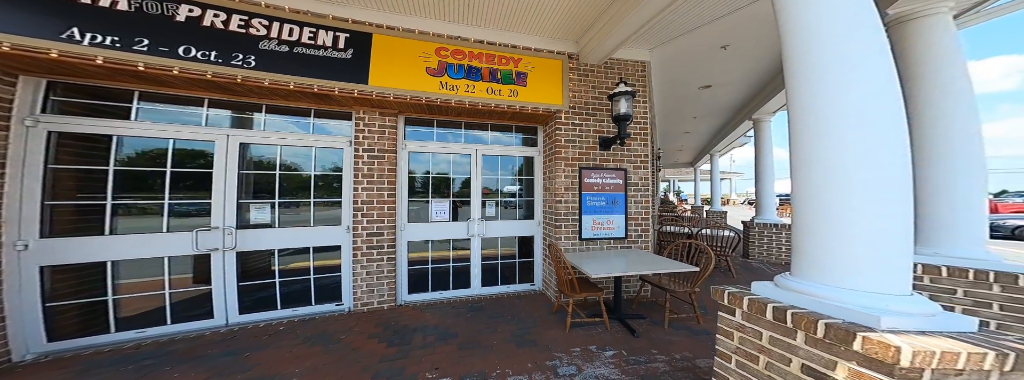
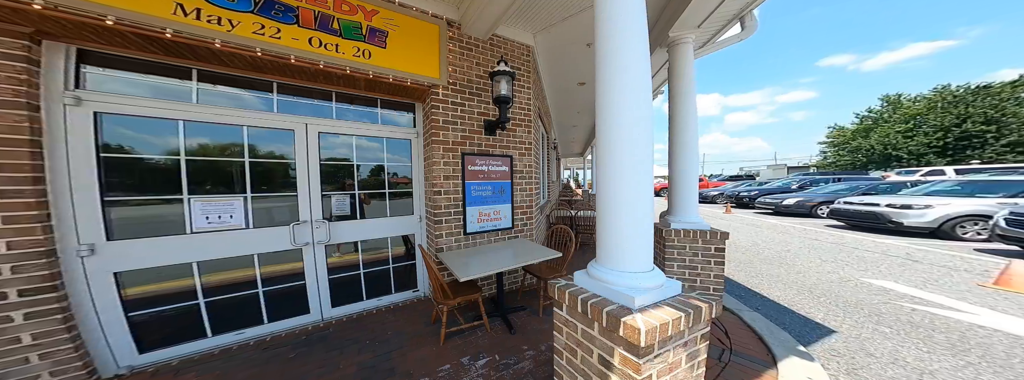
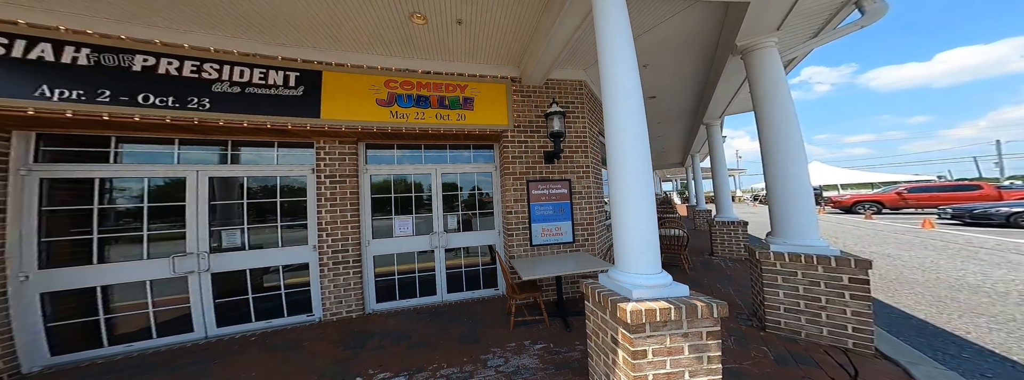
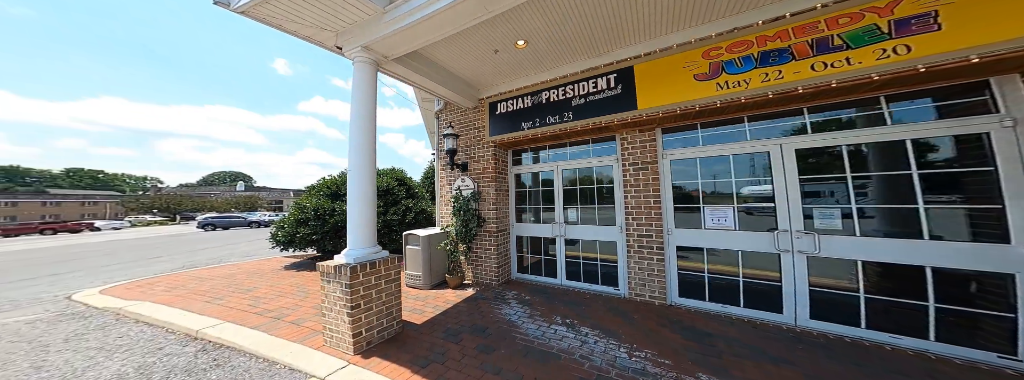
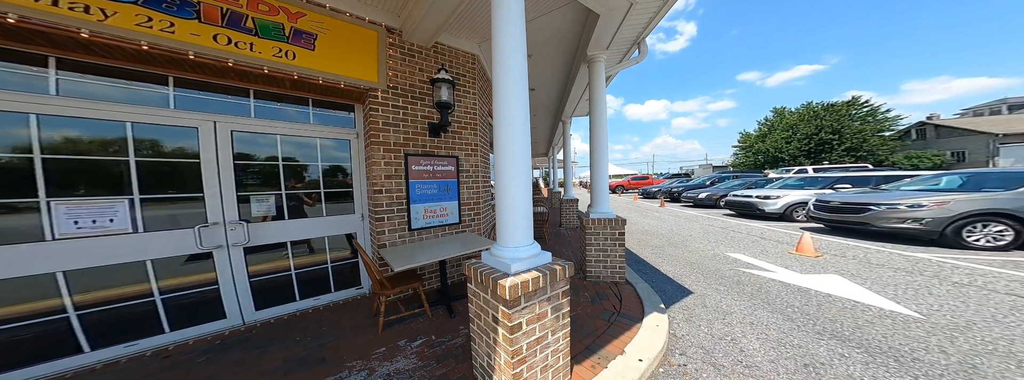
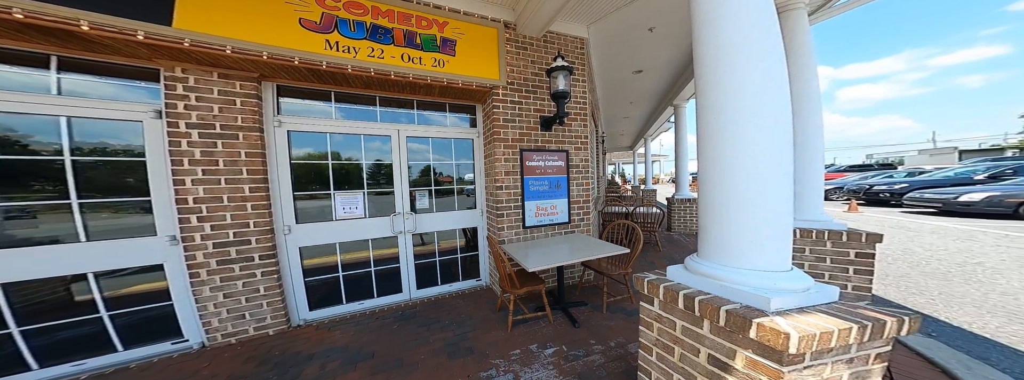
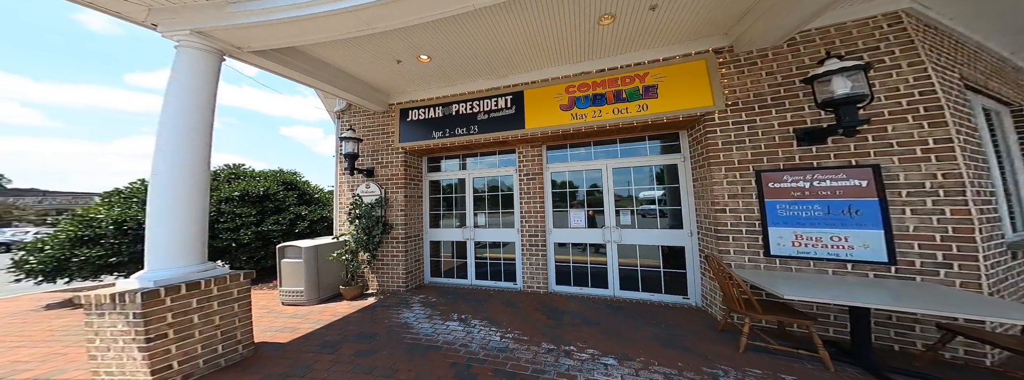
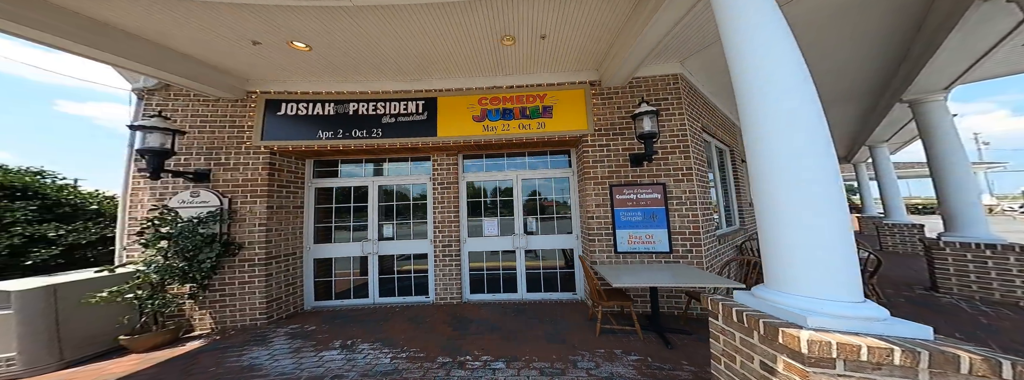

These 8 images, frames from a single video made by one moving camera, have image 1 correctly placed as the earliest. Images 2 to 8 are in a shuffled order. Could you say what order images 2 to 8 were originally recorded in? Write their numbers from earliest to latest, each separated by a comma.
6, 2, 5, 3, 8, 7, 4
